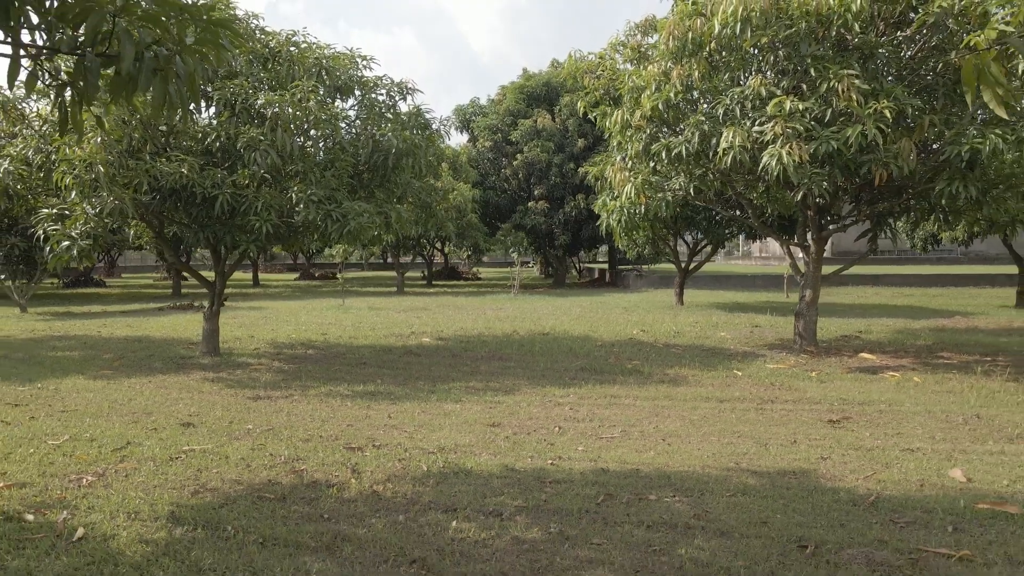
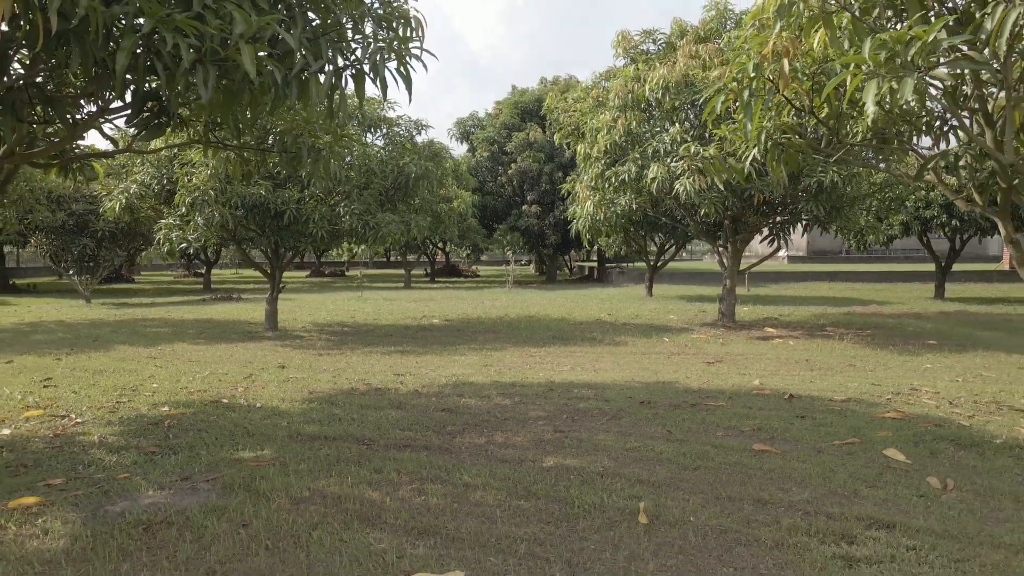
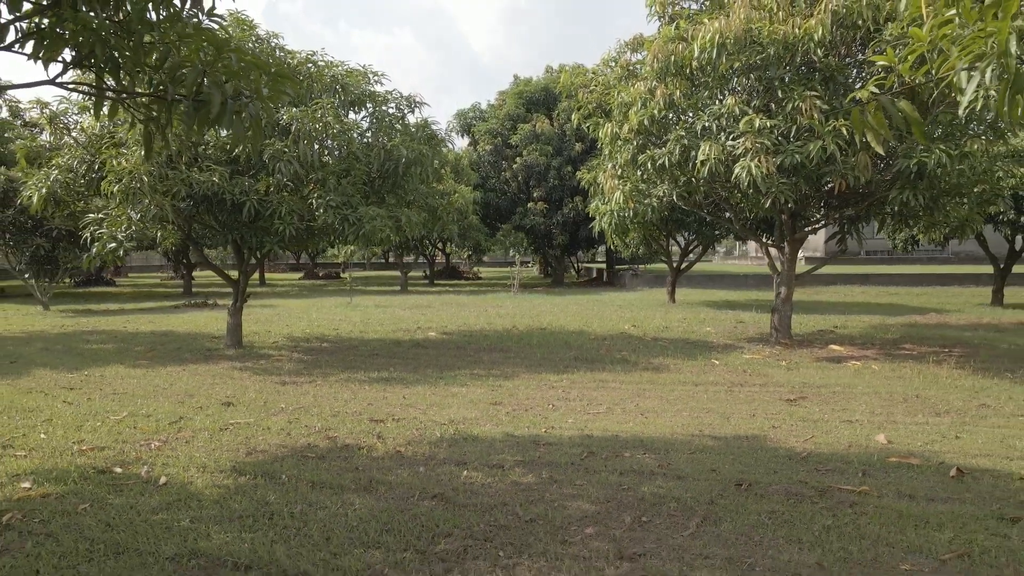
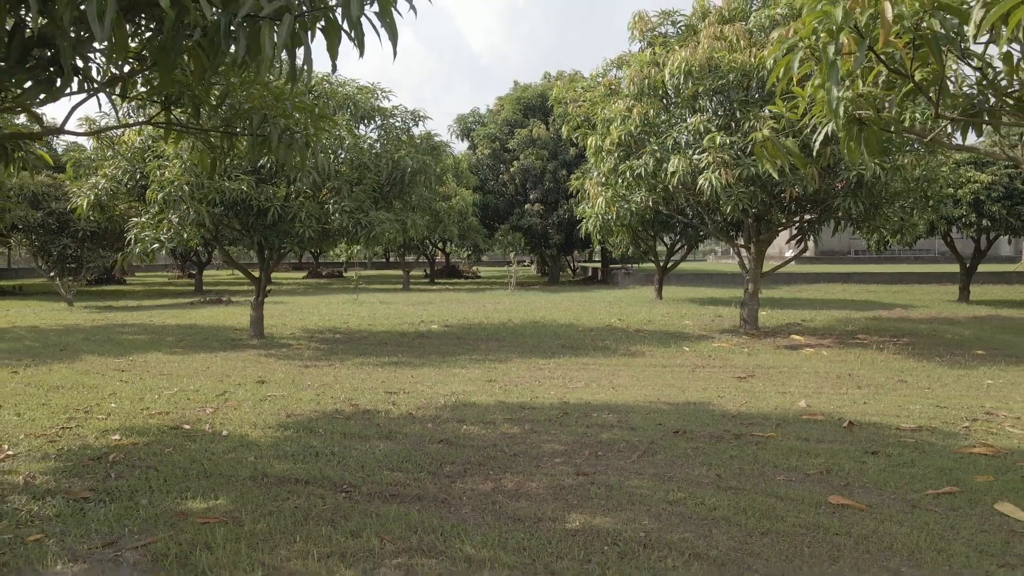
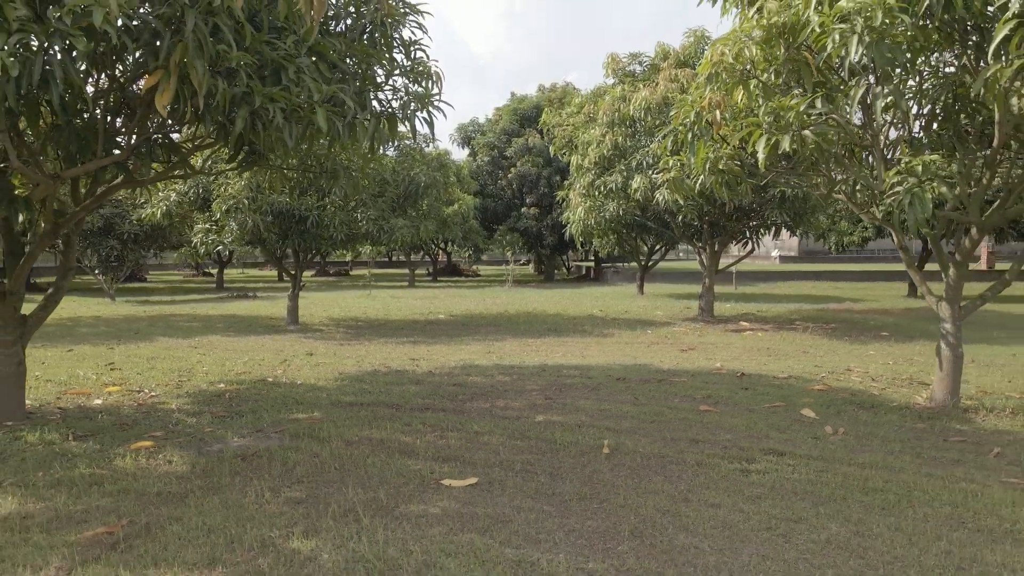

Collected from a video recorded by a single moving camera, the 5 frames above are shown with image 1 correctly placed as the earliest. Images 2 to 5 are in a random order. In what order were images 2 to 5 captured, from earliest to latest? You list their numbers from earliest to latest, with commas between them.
3, 4, 2, 5
